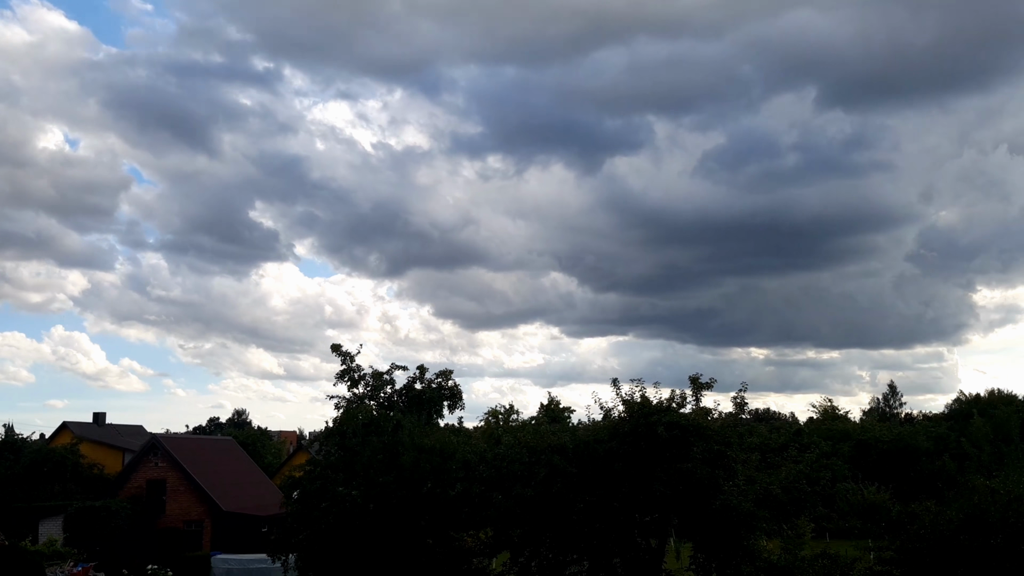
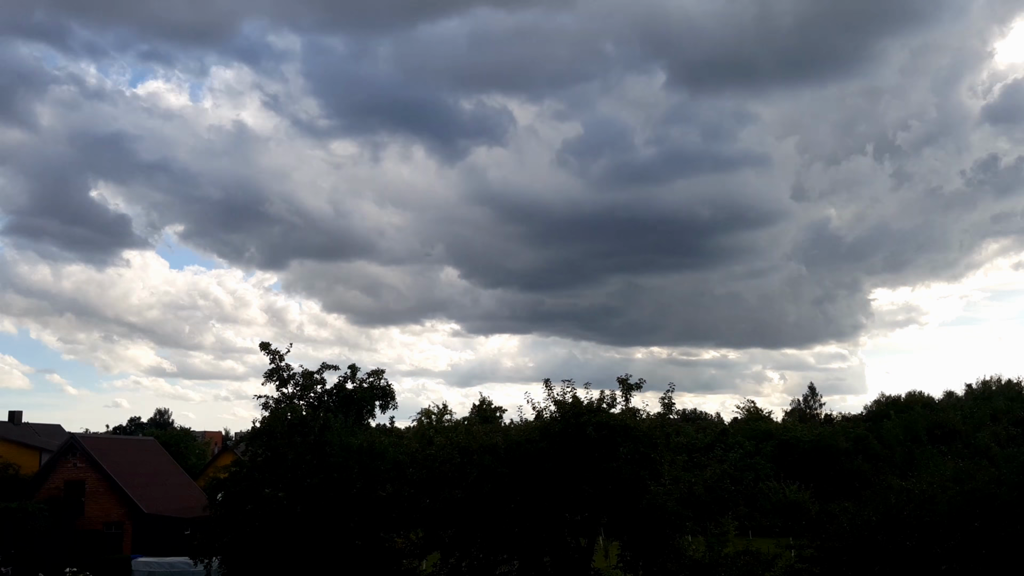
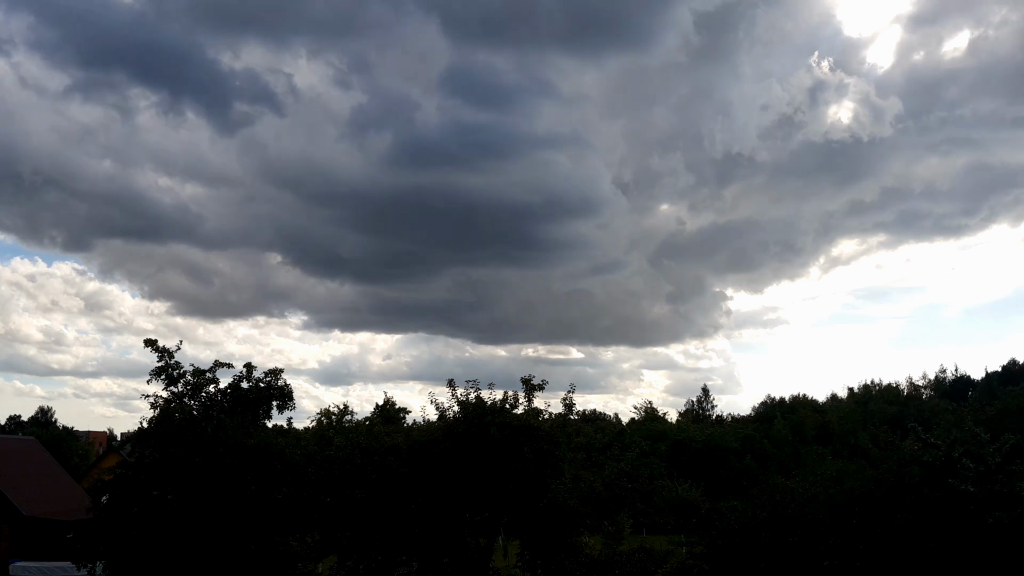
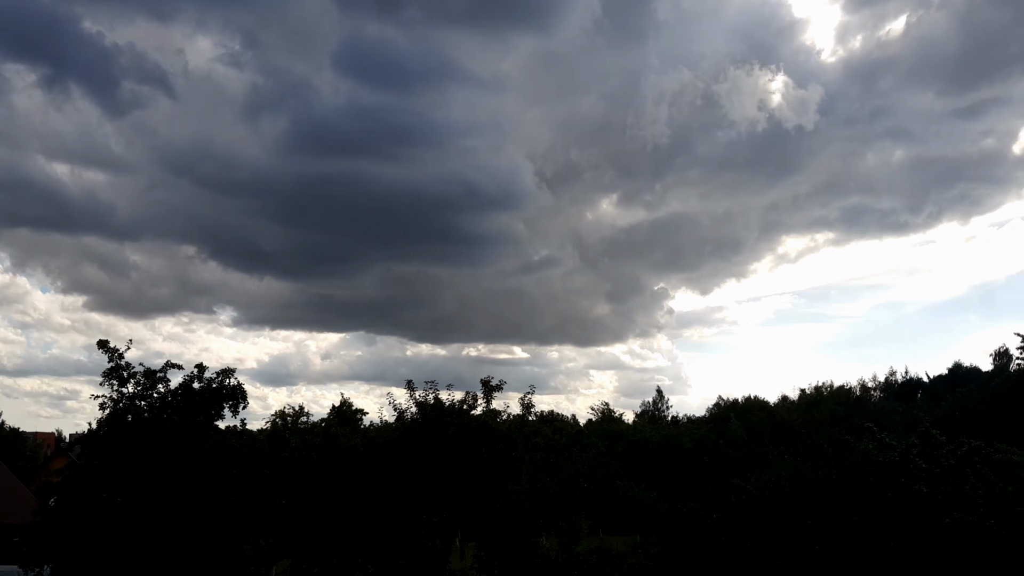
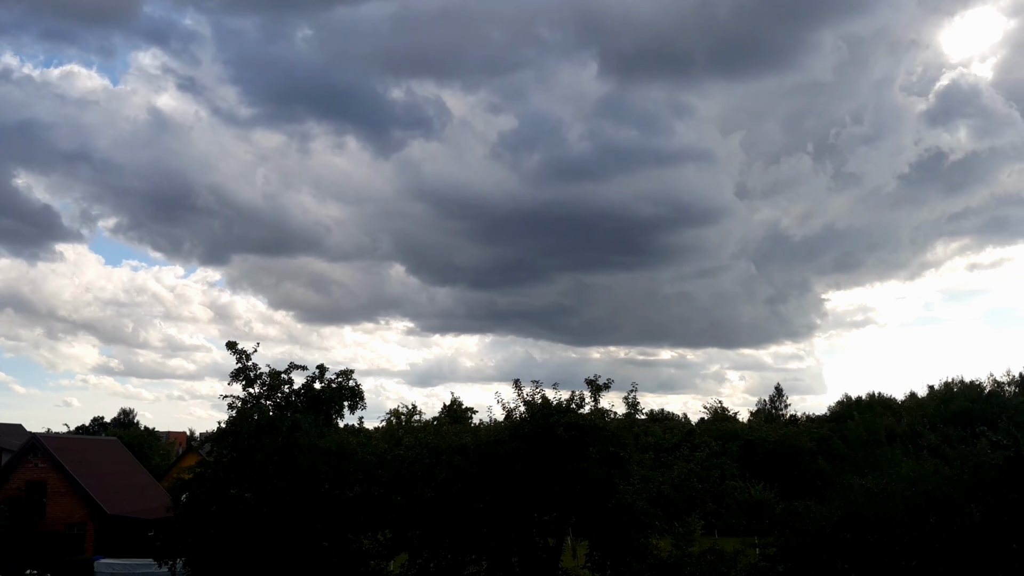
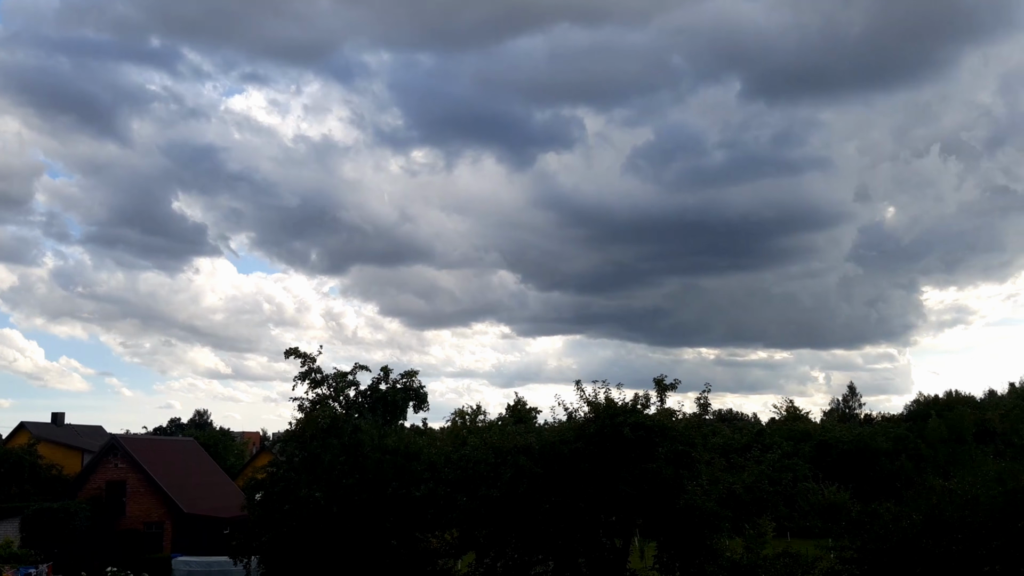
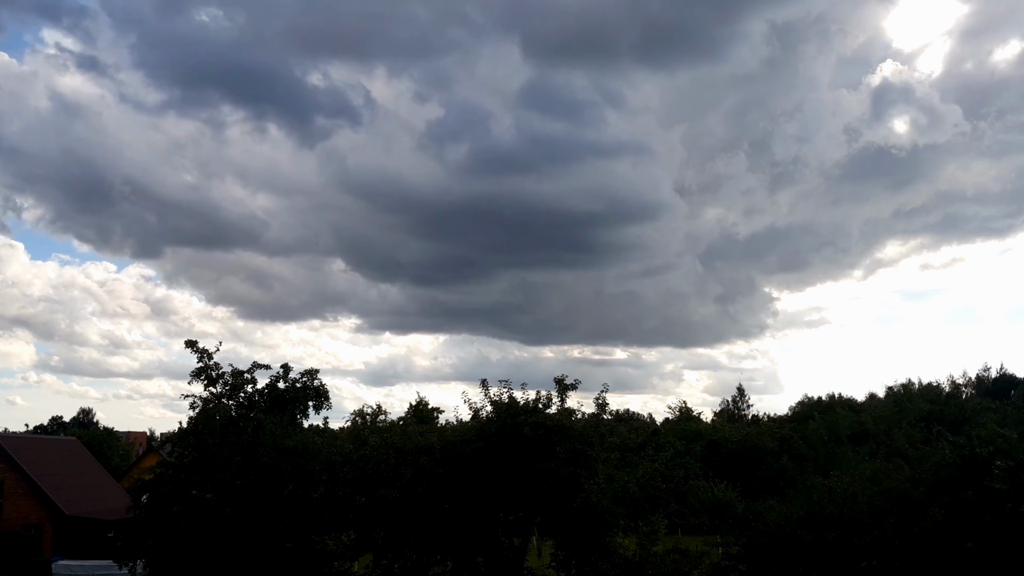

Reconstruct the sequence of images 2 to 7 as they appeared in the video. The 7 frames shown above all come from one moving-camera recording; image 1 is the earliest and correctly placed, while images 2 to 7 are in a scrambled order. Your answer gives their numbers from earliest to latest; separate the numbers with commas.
6, 2, 5, 7, 3, 4
